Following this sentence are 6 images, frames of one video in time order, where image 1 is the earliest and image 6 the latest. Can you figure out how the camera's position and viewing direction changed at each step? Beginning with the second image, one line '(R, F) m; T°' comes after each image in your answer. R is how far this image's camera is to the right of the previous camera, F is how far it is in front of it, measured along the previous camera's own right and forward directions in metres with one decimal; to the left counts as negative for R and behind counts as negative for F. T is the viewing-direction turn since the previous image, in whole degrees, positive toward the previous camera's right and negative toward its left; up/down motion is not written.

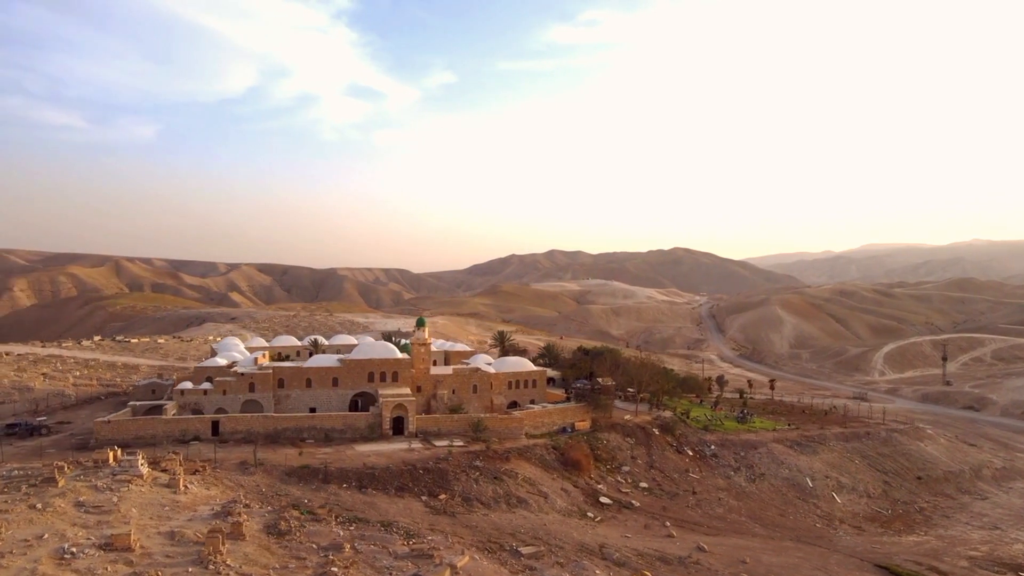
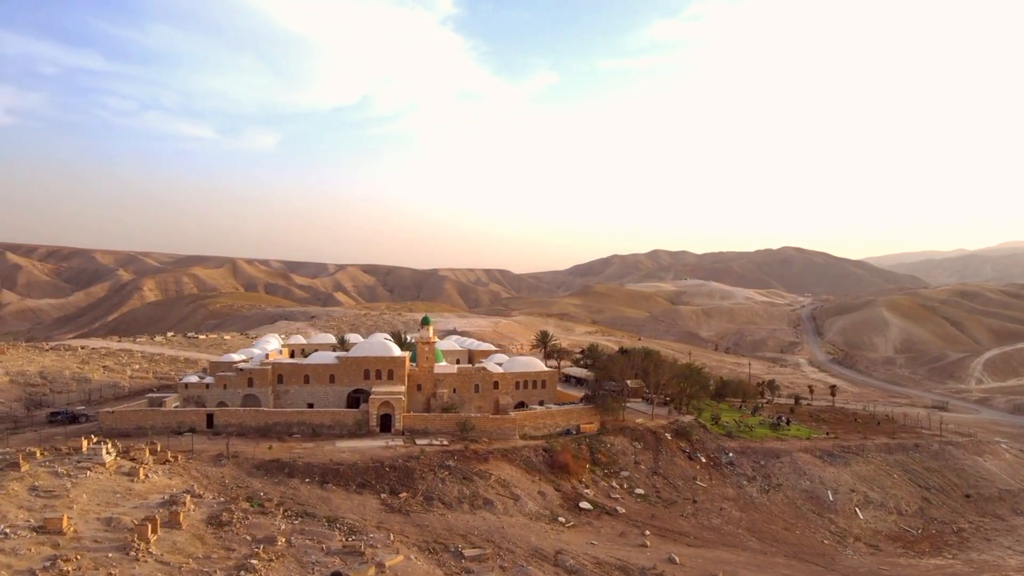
(+3.7, +0.6) m; -7°
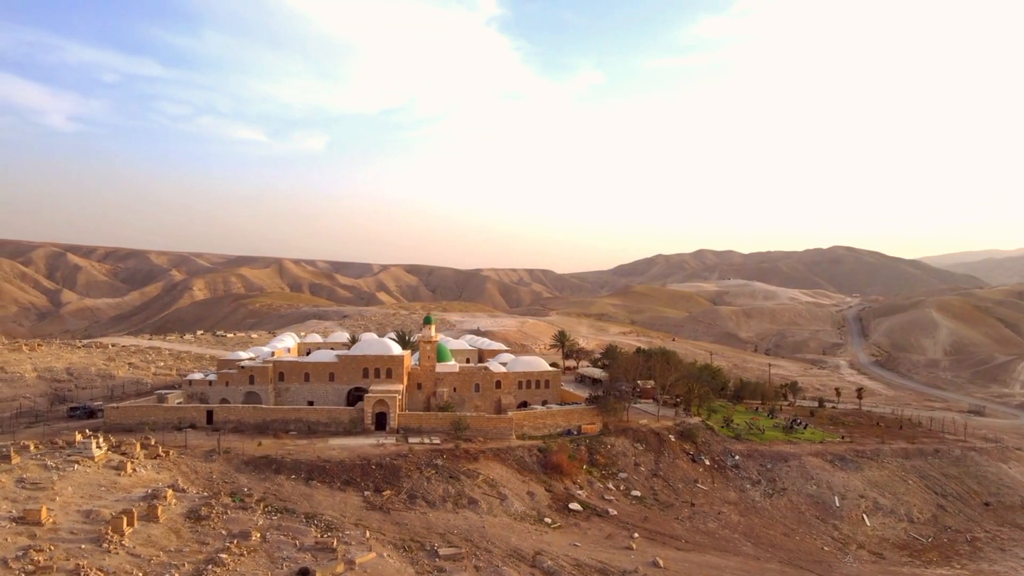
(+1.6, +0.1) m; -3°
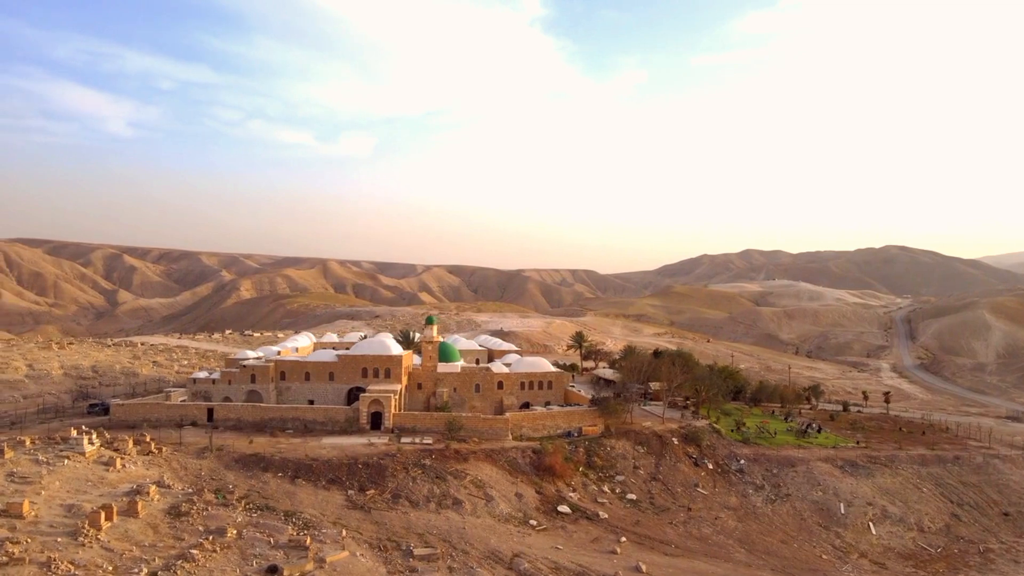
(+1.6, +0.1) m; -3°
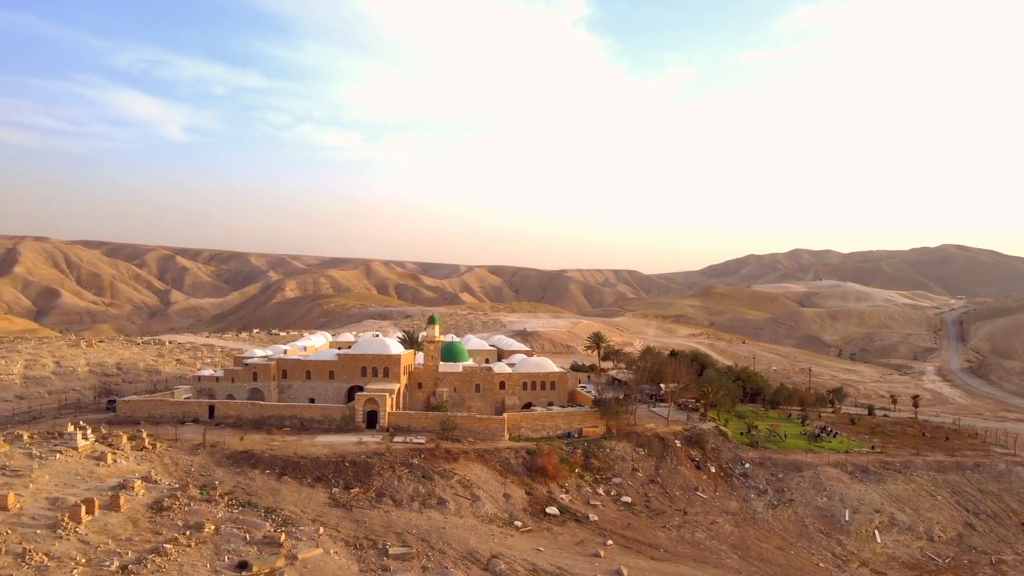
(+1.6, +0.1) m; -3°
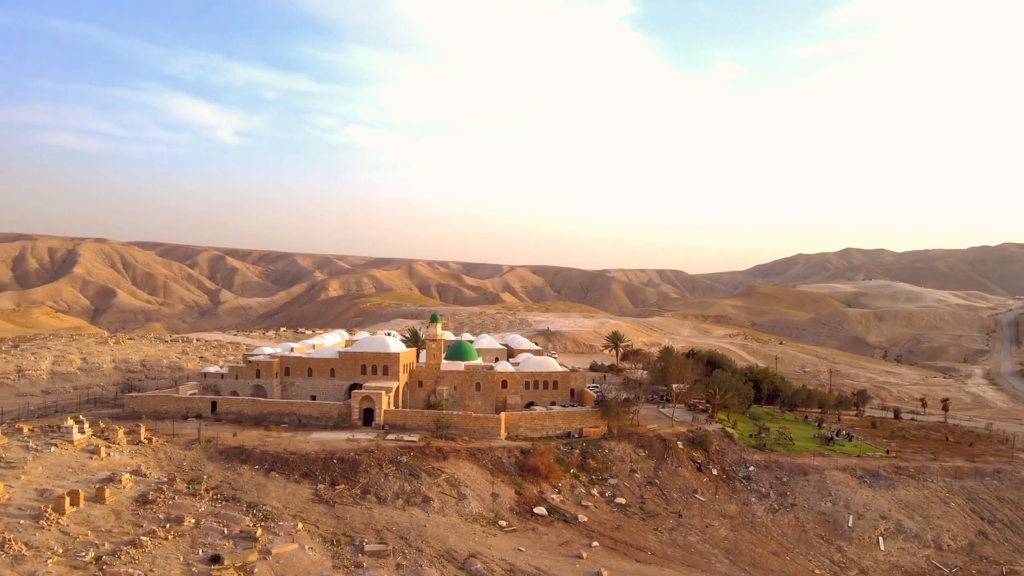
(+1.6, +0.1) m; -3°
